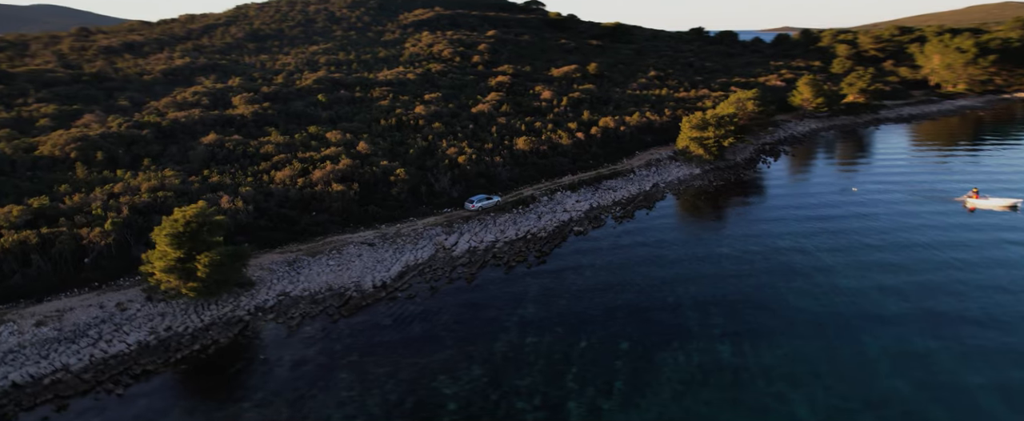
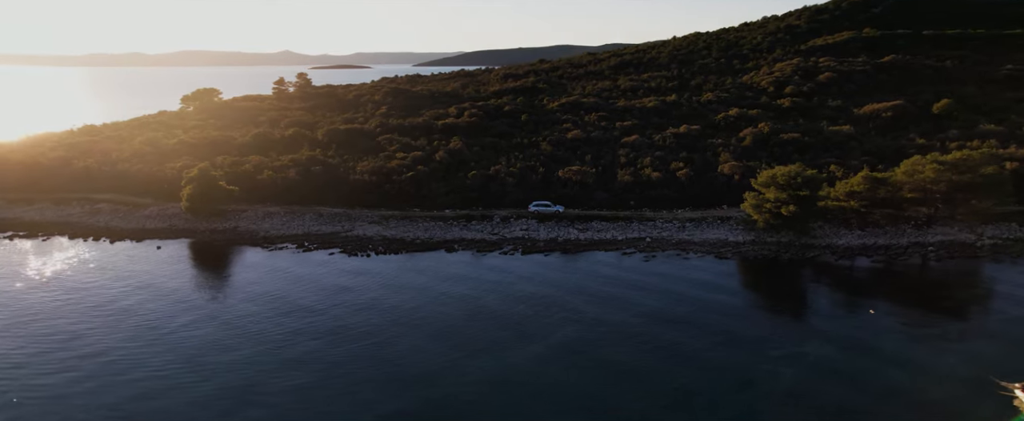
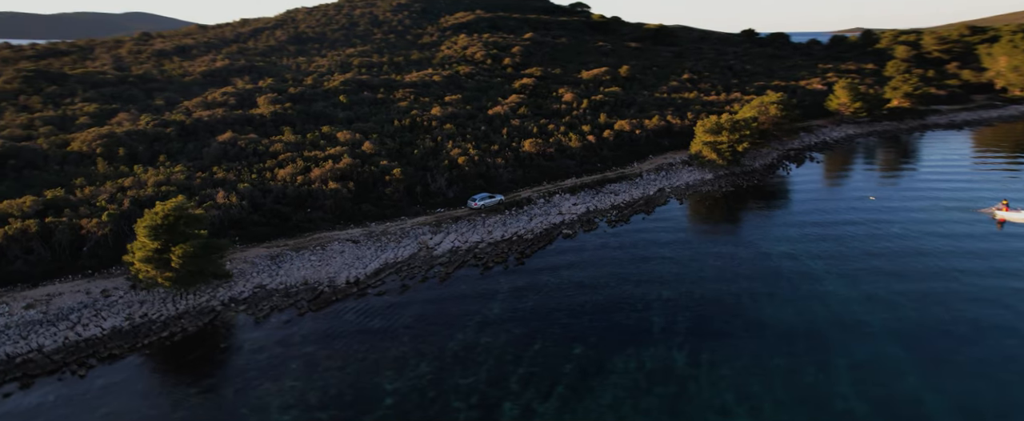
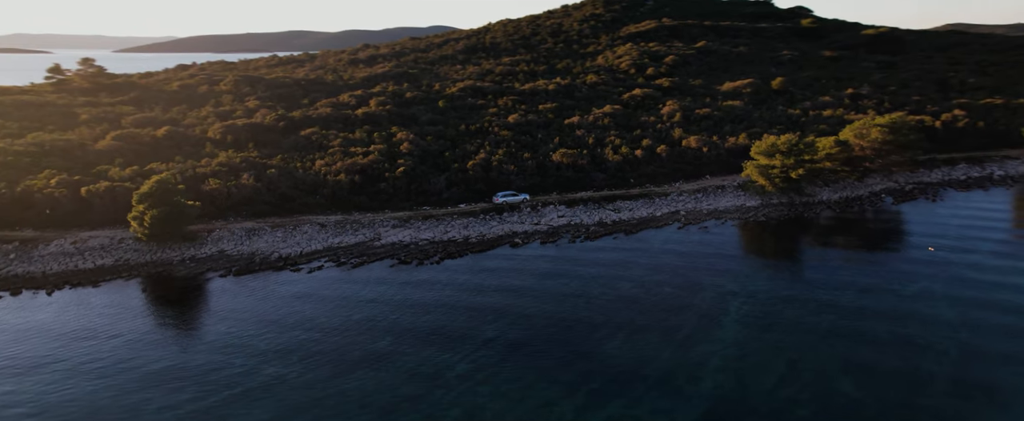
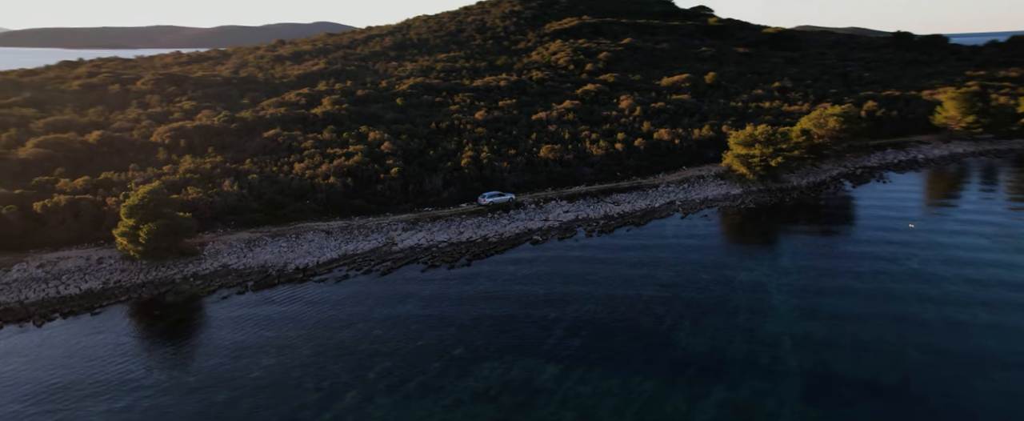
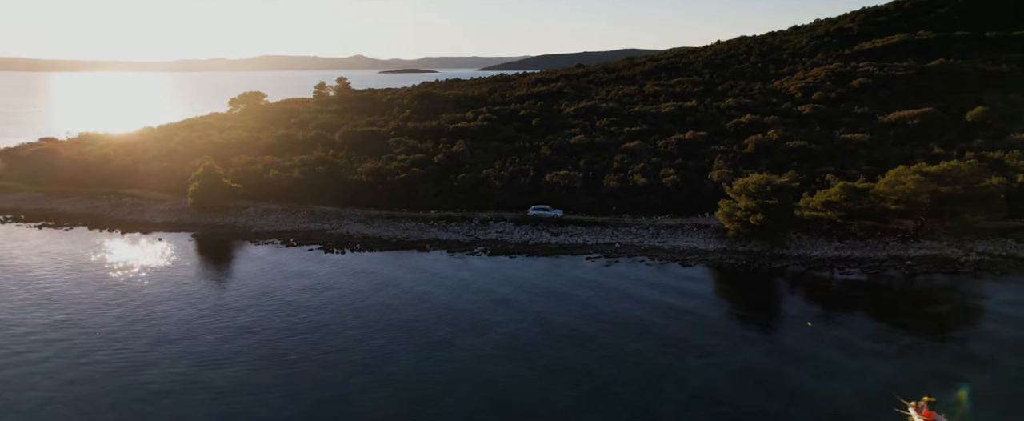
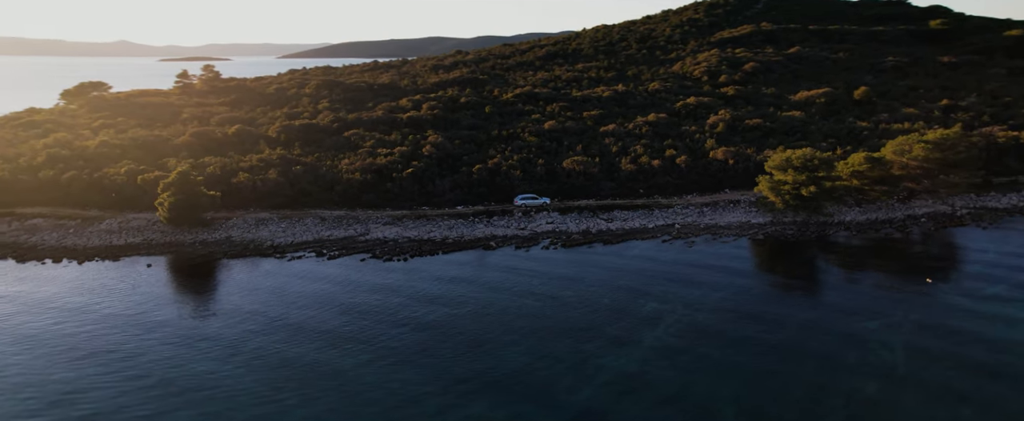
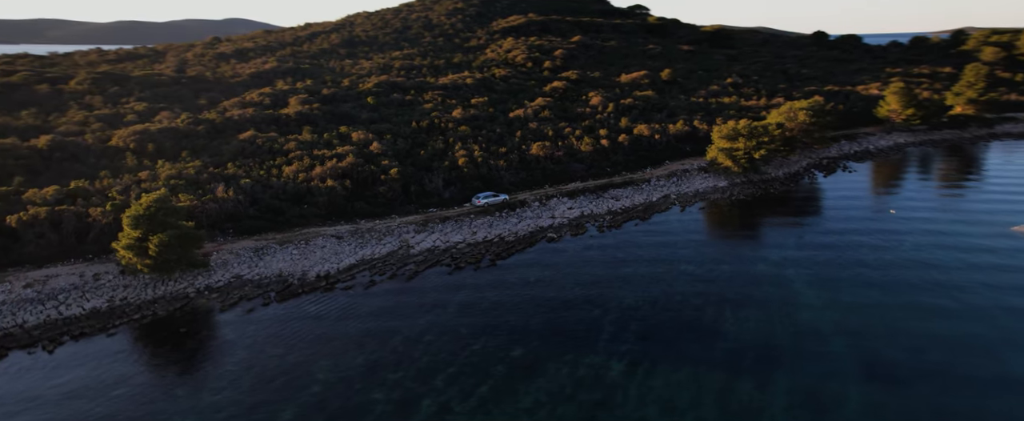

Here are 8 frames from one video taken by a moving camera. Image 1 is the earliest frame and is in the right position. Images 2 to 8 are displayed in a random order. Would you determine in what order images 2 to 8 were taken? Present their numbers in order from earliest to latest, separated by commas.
3, 8, 5, 4, 7, 2, 6
